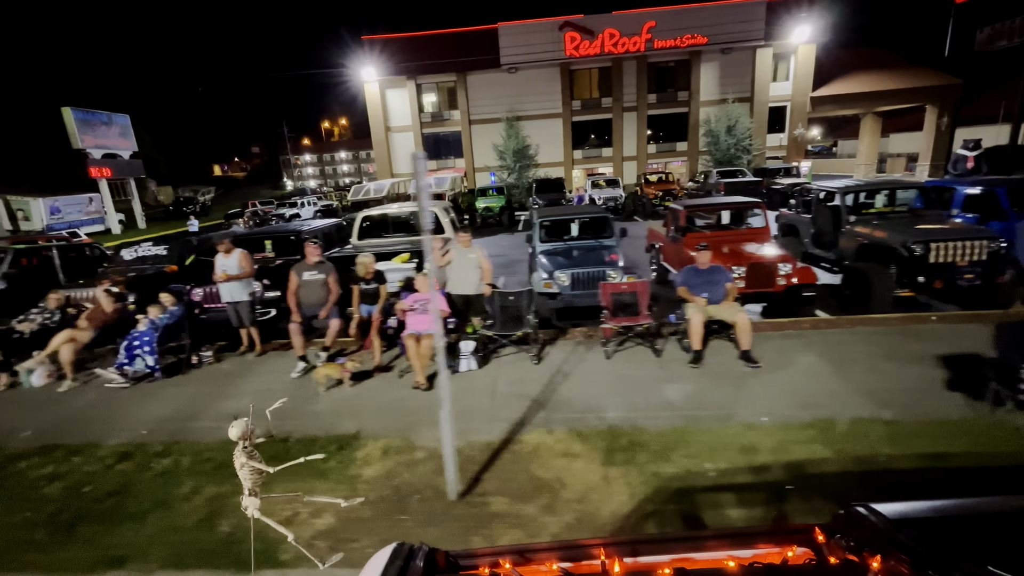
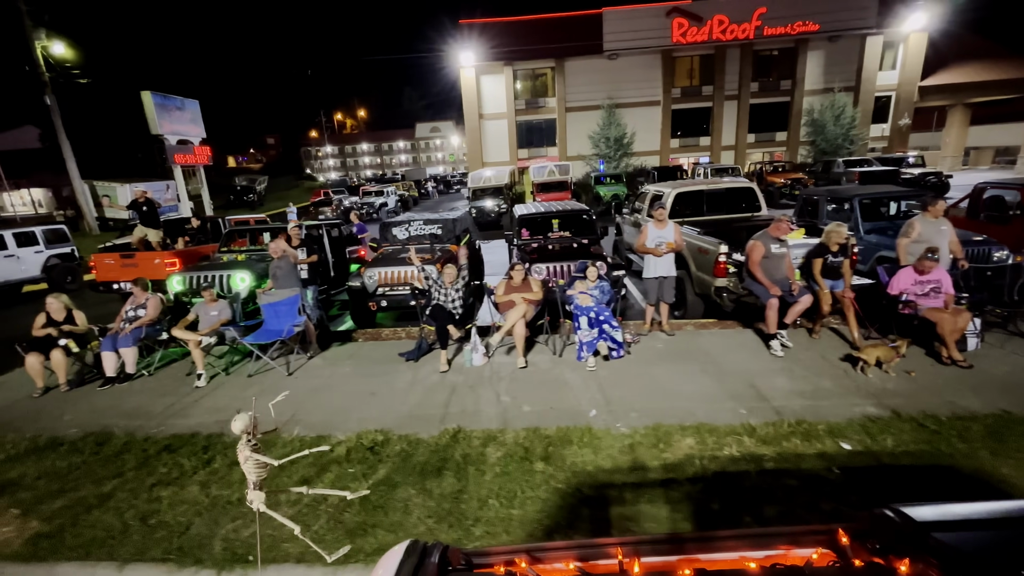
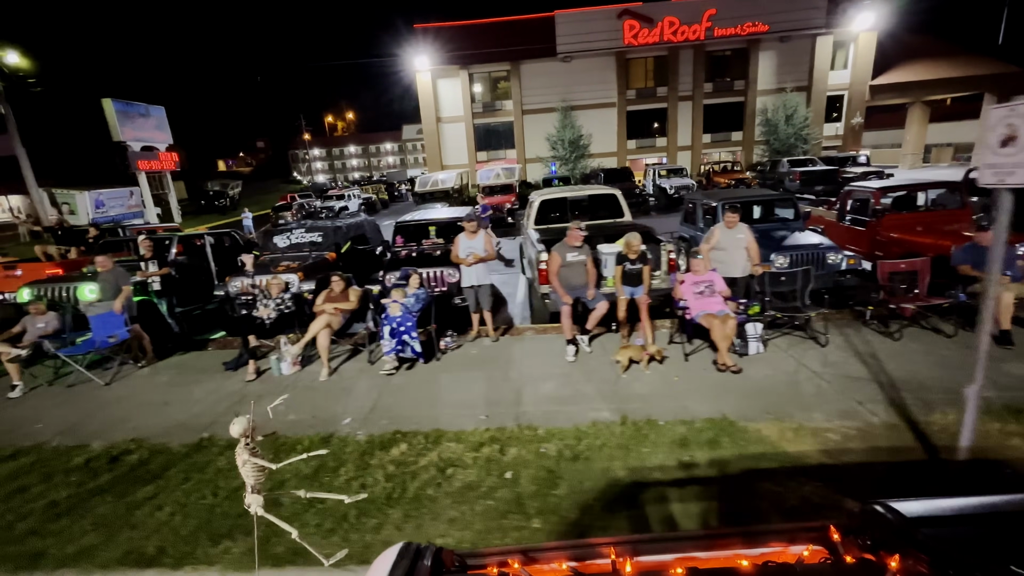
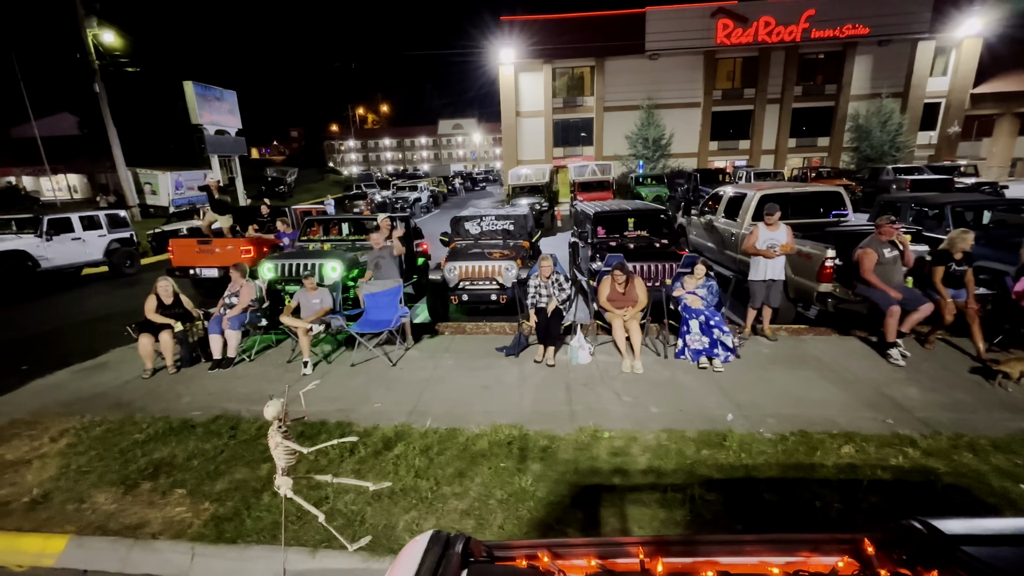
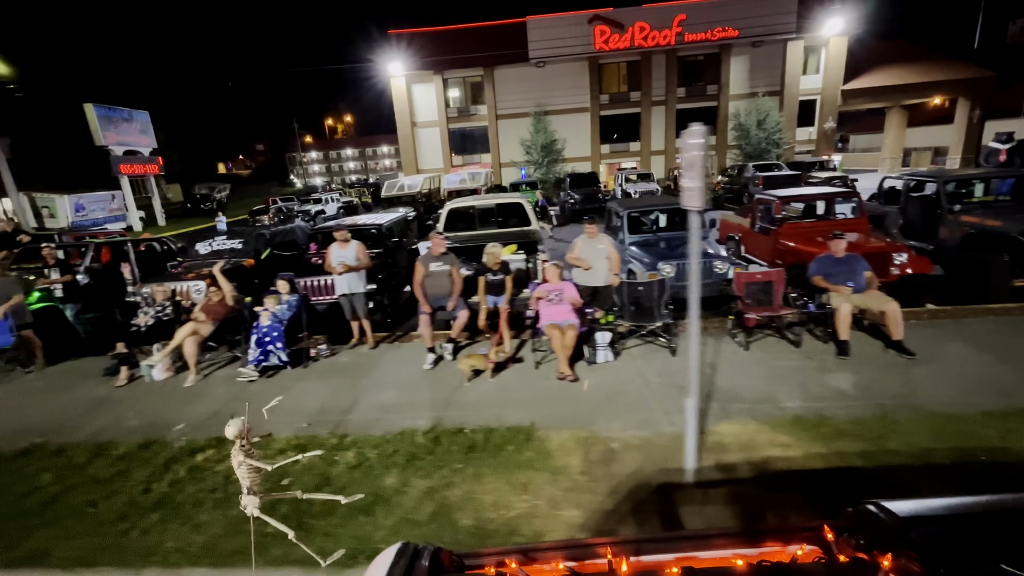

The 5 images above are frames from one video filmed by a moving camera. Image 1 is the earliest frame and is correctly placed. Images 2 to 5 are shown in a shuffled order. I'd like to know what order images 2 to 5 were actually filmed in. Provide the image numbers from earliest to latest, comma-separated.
5, 3, 2, 4
